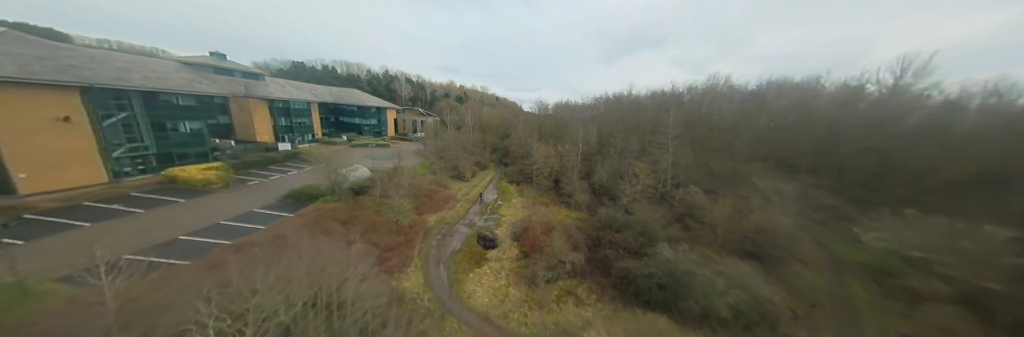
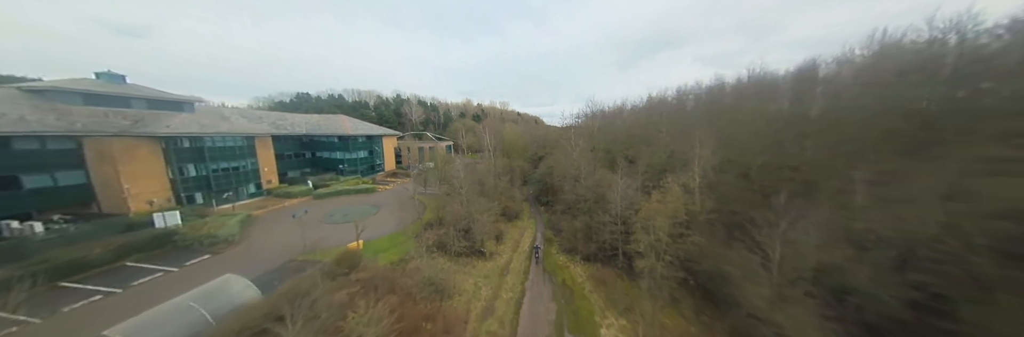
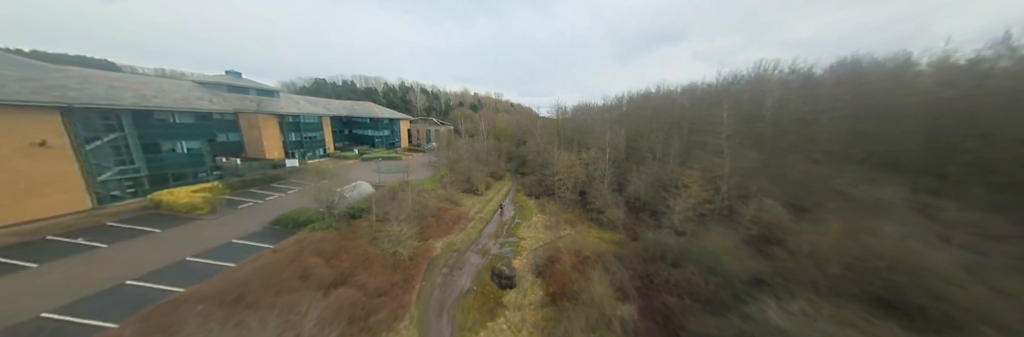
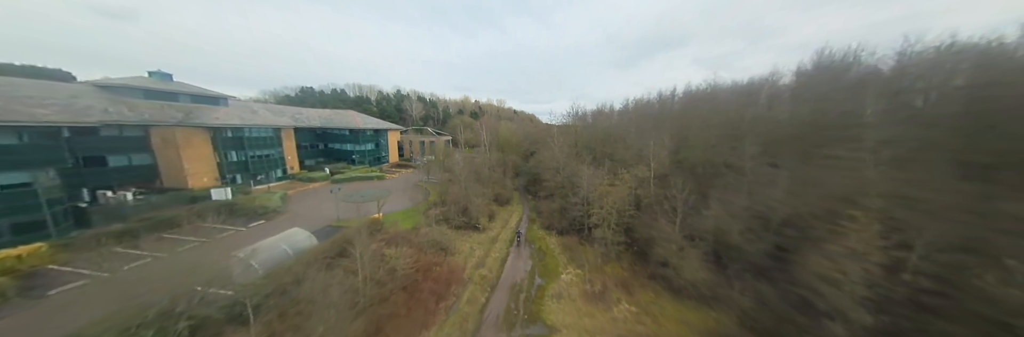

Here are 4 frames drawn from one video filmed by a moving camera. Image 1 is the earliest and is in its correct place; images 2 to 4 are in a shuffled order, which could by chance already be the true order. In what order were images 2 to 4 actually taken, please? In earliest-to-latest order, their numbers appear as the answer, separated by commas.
3, 4, 2
